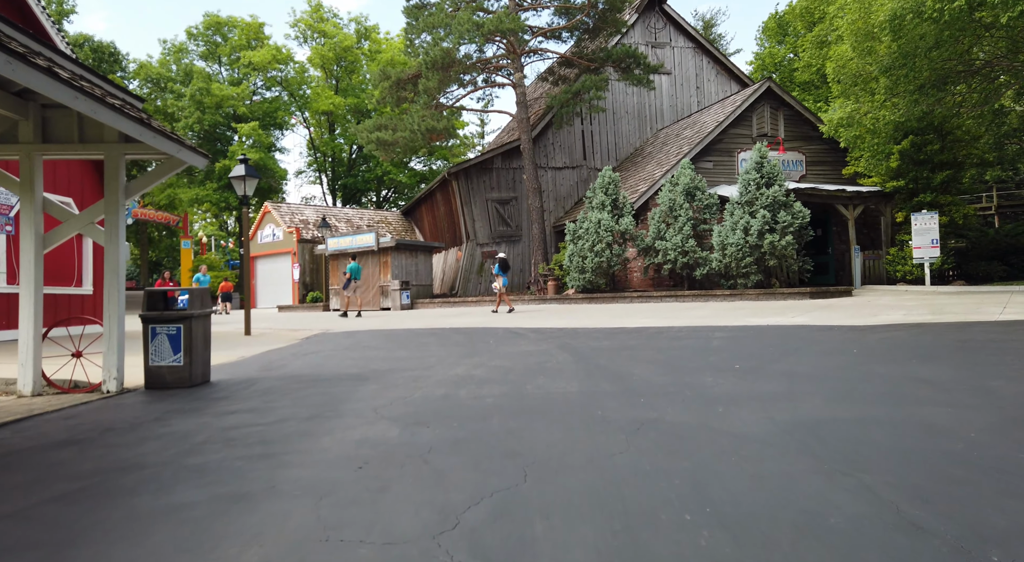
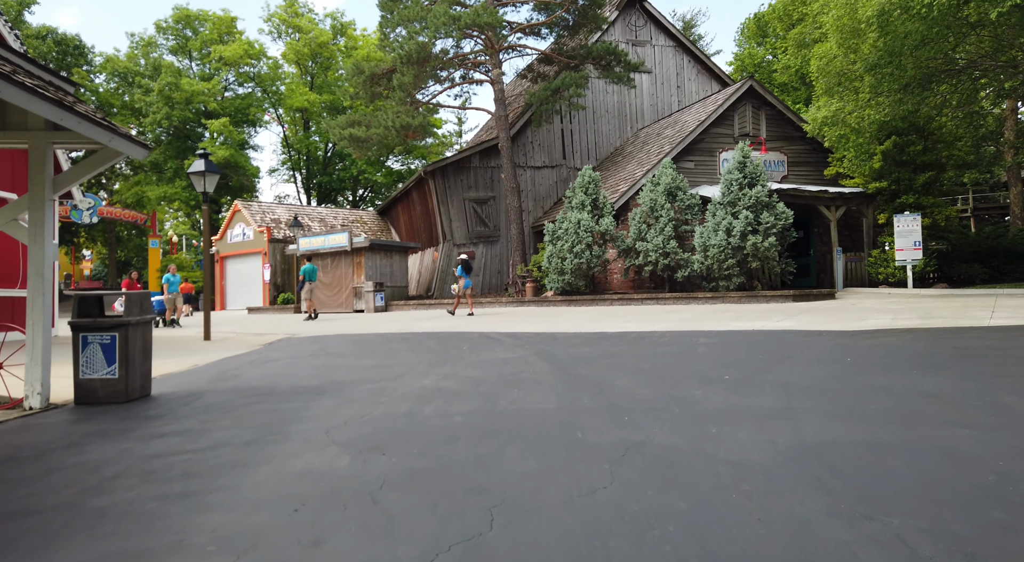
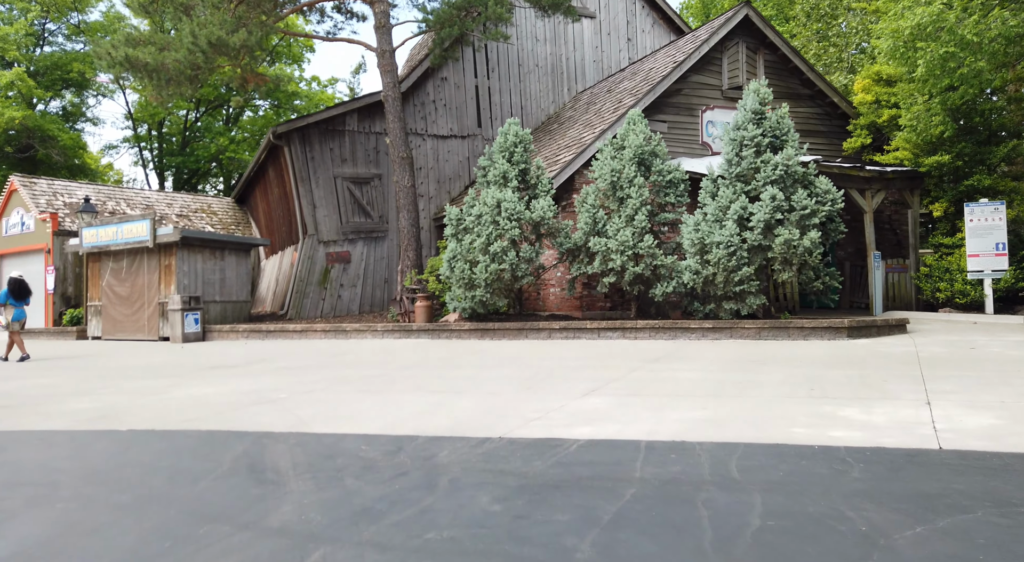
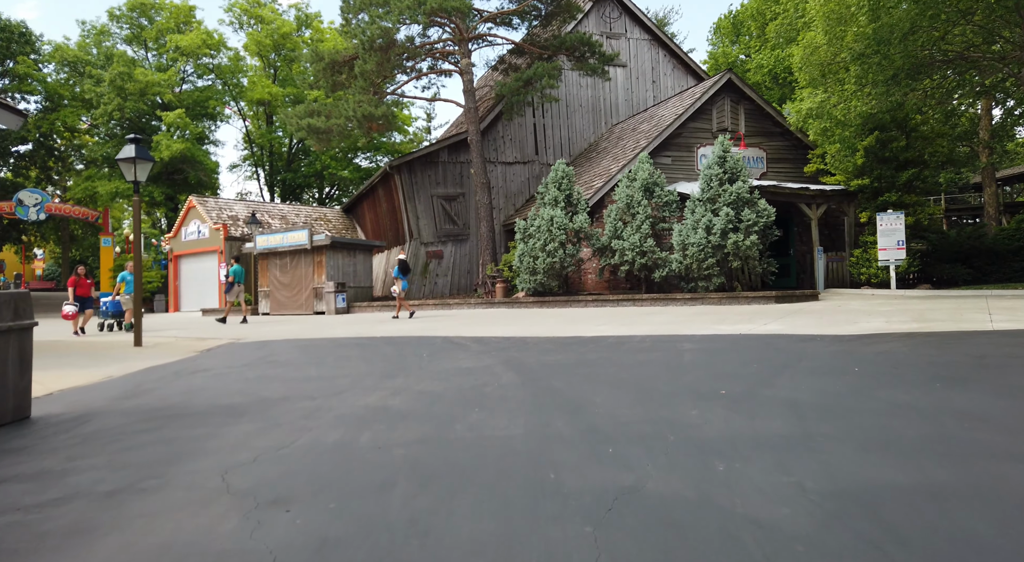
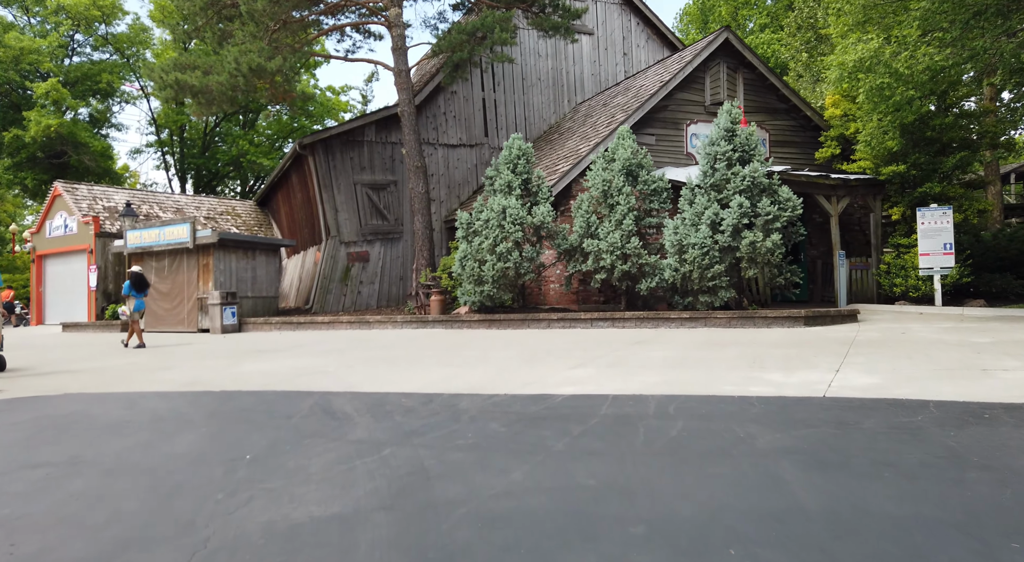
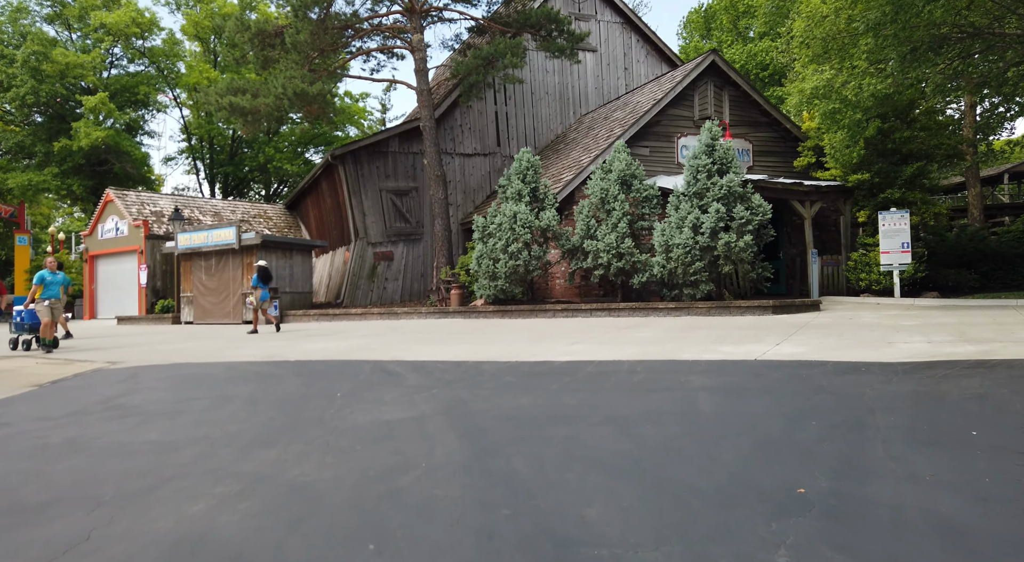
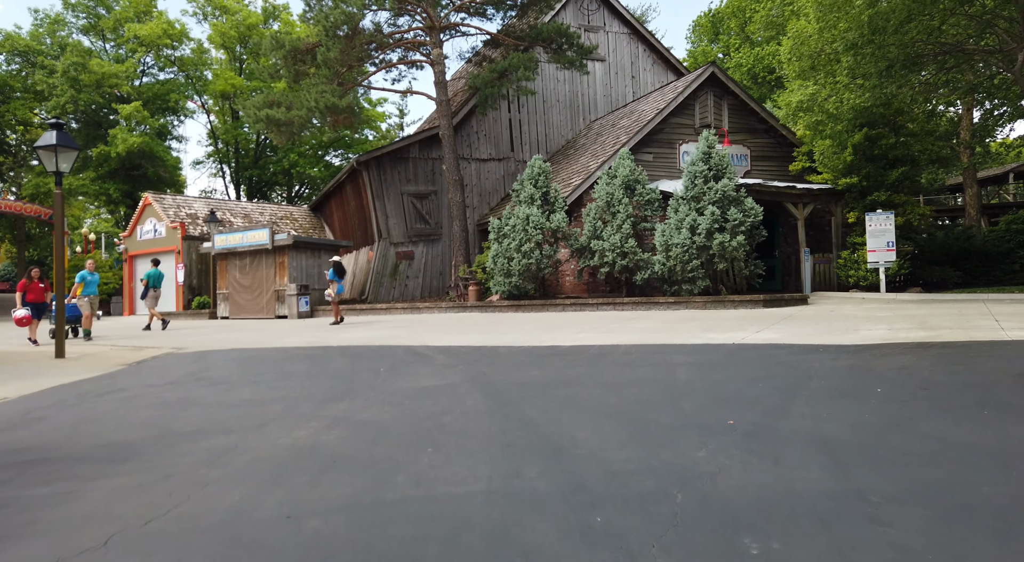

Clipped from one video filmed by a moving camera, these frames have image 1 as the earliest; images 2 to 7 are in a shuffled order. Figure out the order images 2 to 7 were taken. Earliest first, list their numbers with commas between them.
2, 4, 7, 6, 5, 3
